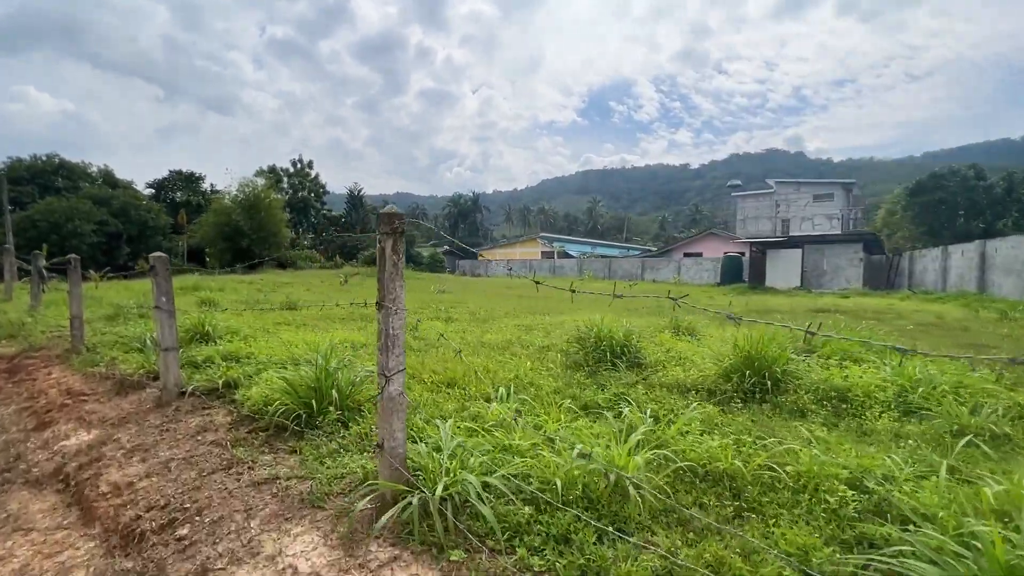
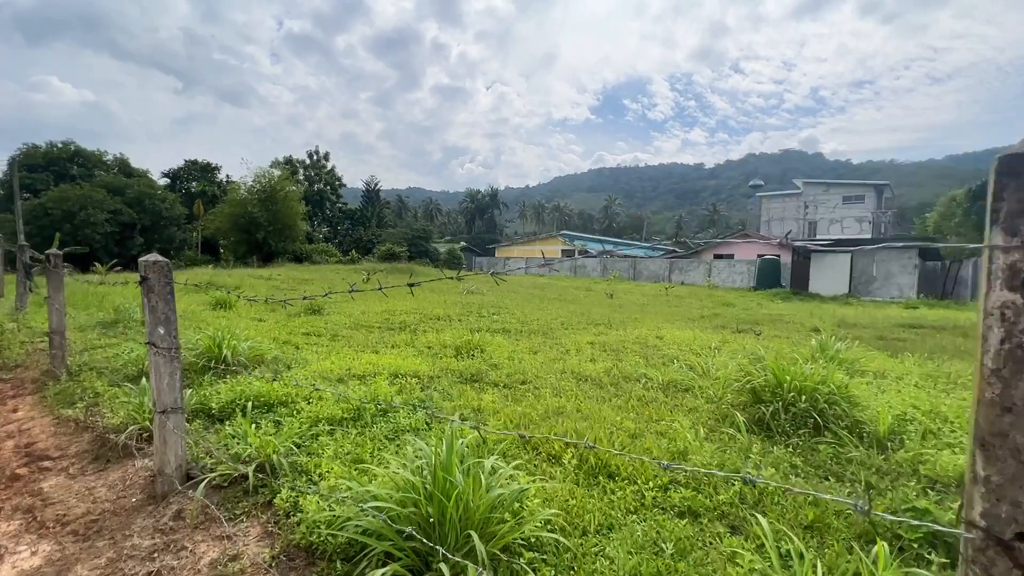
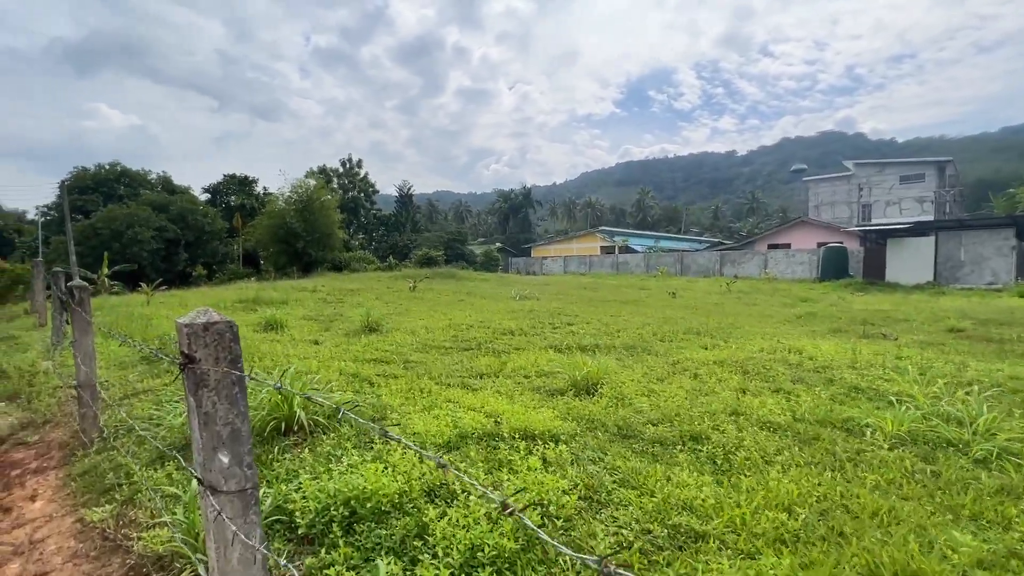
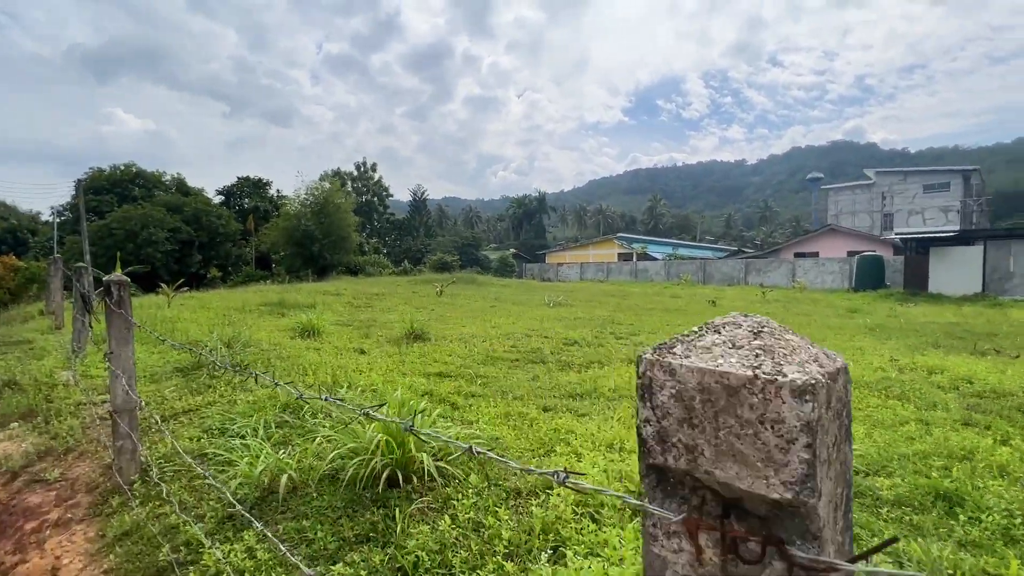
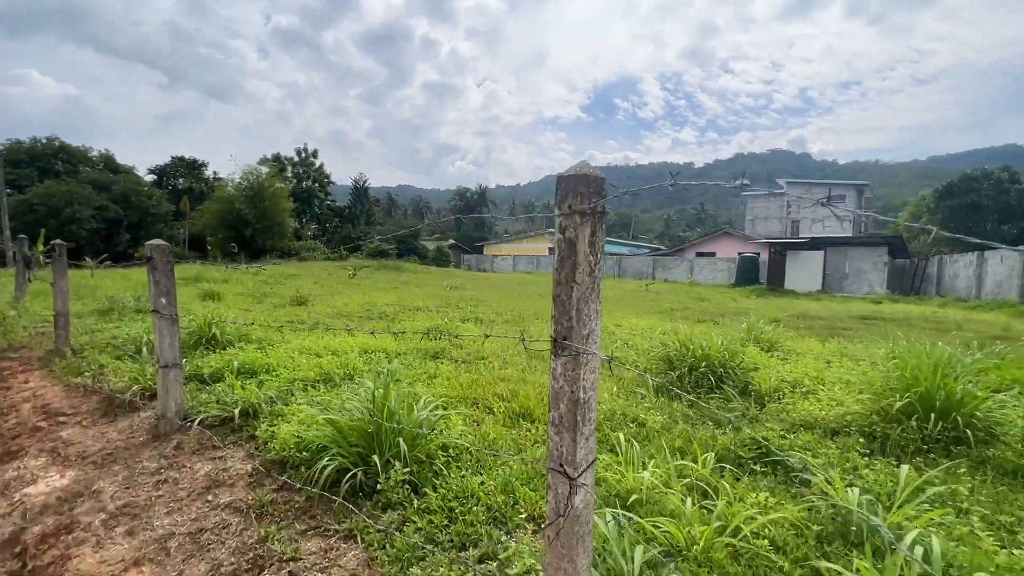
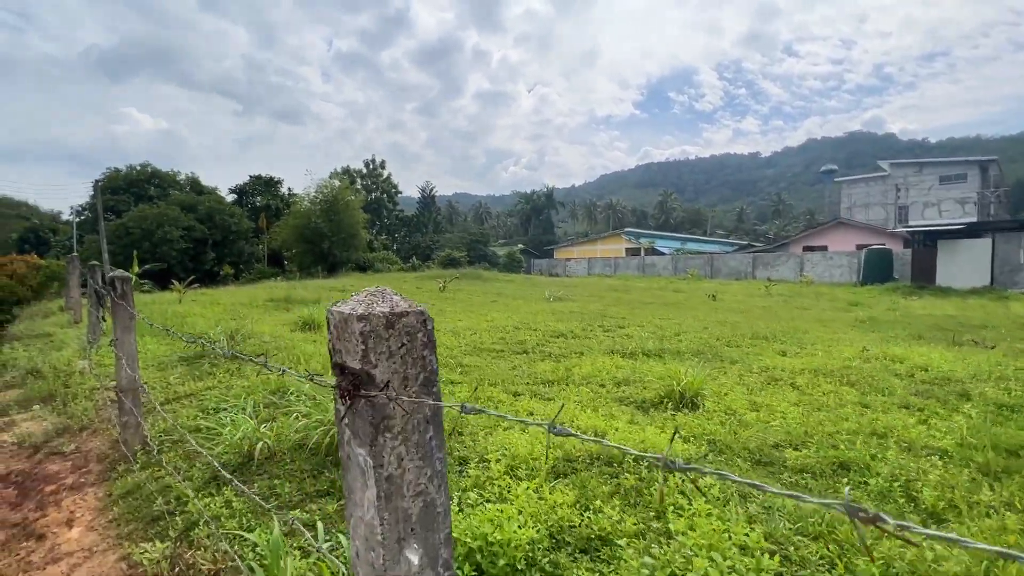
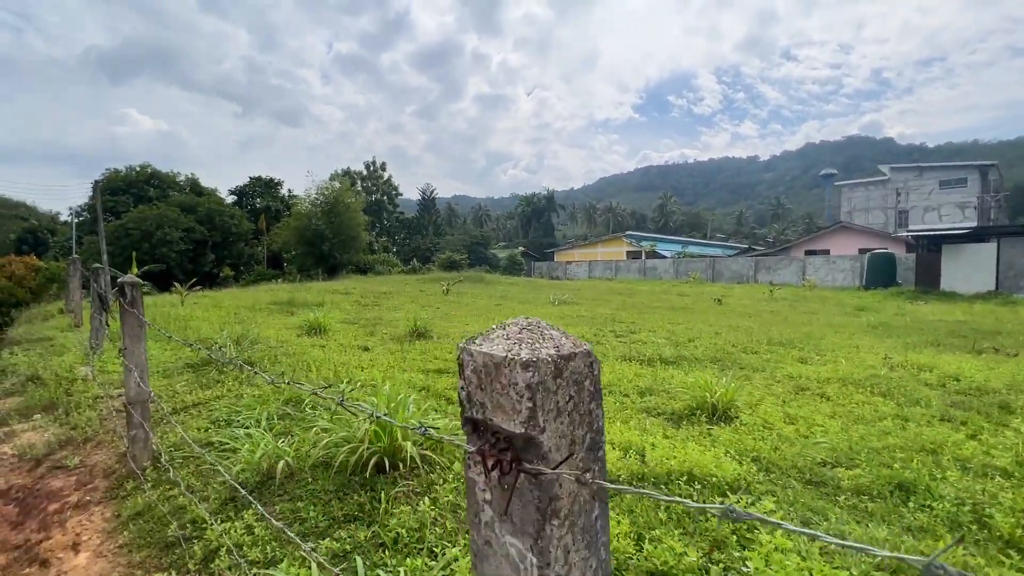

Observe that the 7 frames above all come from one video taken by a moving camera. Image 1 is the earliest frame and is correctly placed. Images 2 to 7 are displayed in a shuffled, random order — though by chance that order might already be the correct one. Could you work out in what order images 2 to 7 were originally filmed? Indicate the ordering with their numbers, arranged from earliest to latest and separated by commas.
5, 2, 3, 6, 7, 4
